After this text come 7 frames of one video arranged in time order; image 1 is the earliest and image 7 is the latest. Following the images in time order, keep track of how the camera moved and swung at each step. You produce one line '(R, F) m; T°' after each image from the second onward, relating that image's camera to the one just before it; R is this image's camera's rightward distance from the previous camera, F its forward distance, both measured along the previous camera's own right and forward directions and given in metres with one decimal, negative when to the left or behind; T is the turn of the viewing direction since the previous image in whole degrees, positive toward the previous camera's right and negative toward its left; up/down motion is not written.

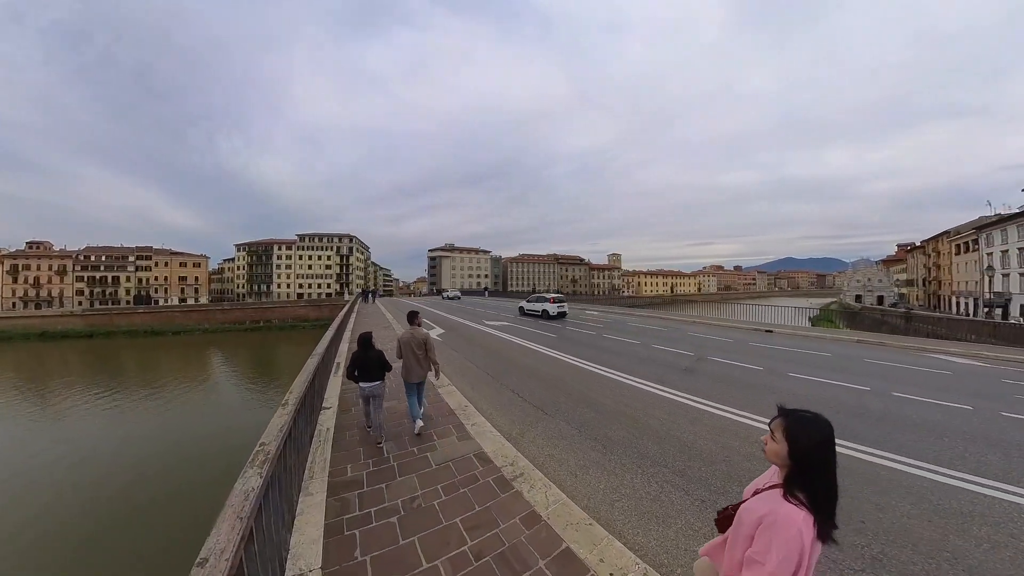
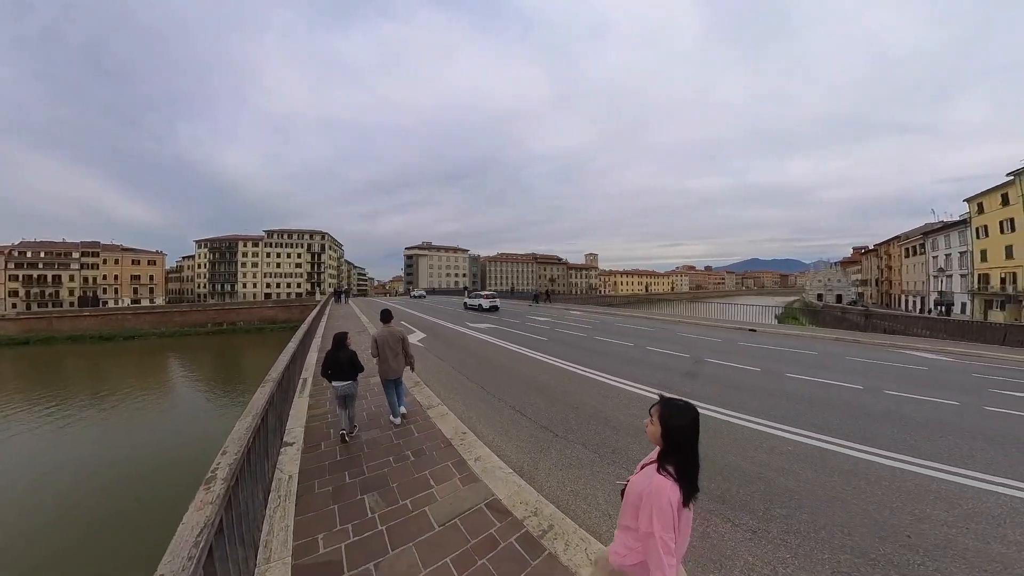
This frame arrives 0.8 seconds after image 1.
(-0.7, +0.1) m; +5°
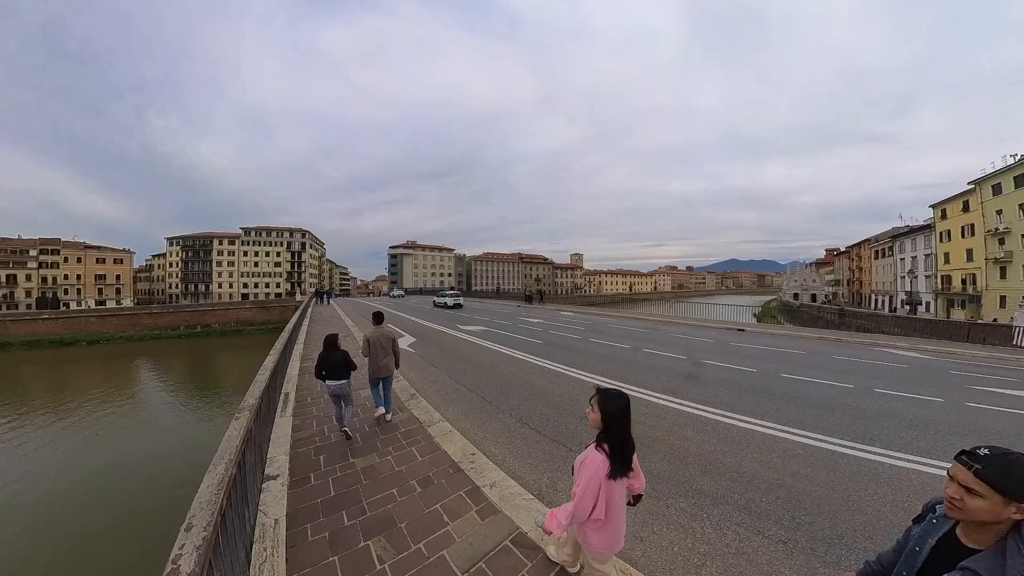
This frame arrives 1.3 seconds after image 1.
(-0.5, +0.1) m; +3°
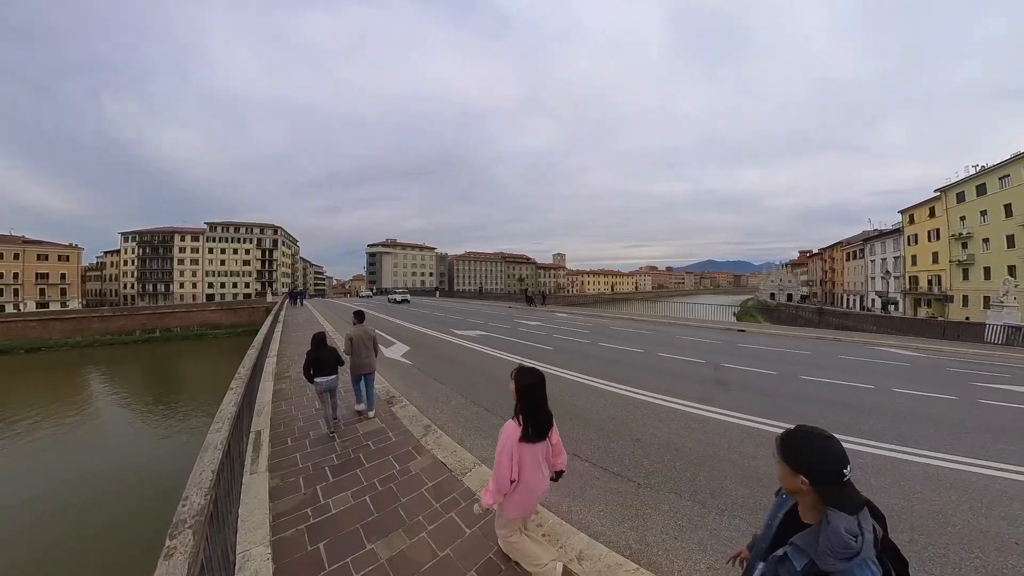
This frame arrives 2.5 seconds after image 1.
(-1.0, +0.4) m; +4°
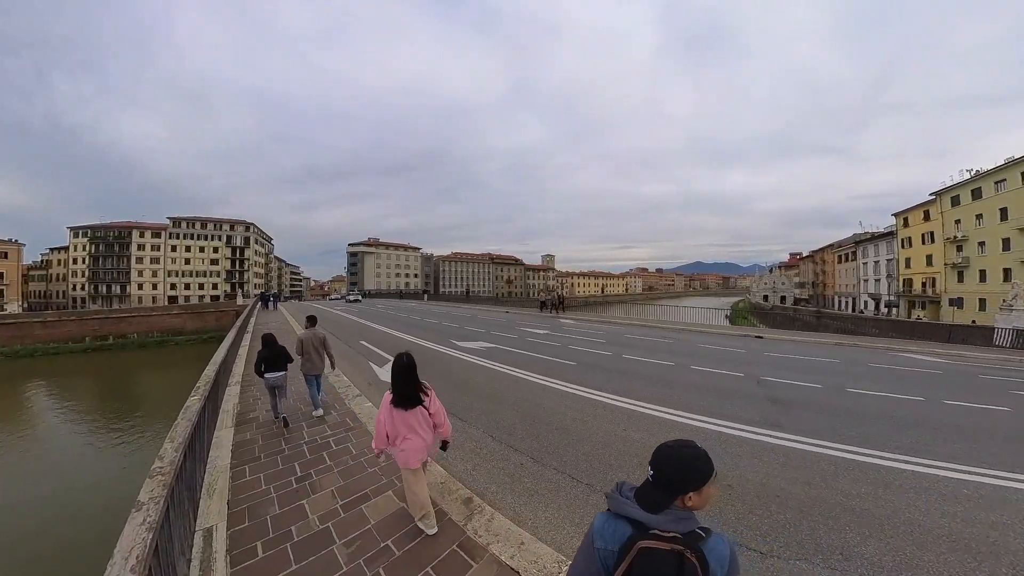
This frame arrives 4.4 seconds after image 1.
(-0.8, +0.9) m; +3°
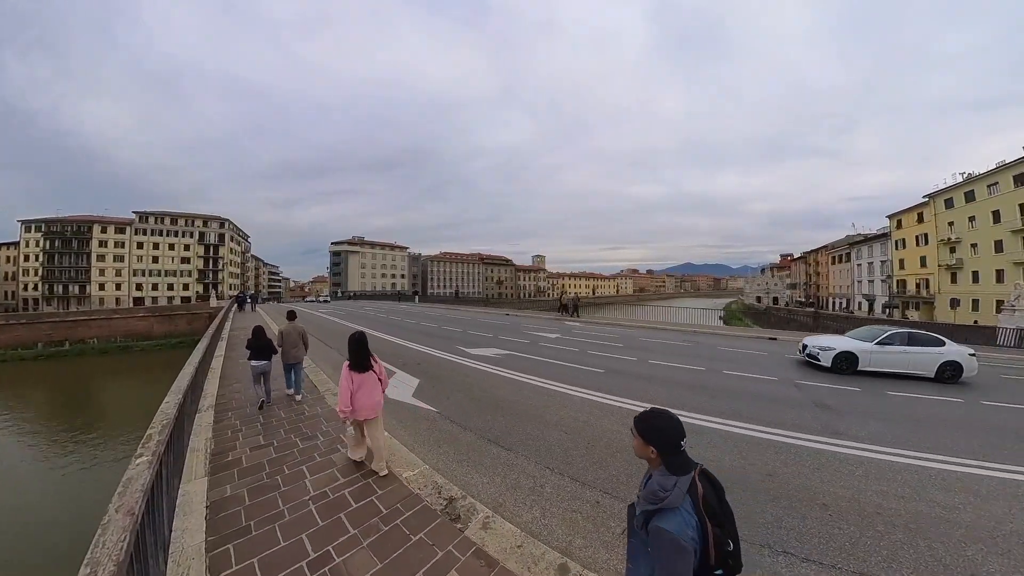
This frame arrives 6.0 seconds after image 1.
(-0.7, +0.7) m; +3°
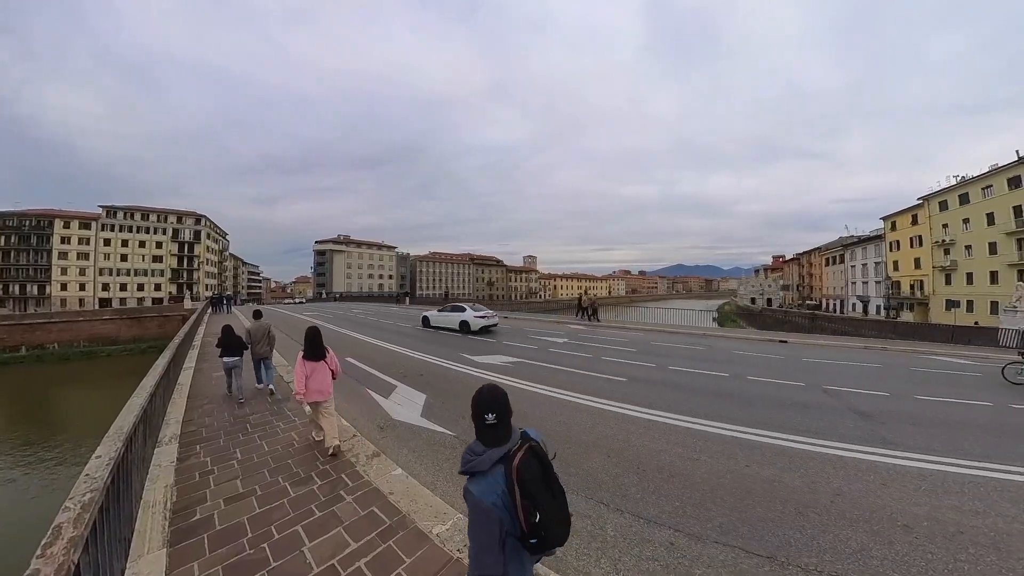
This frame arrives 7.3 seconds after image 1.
(-0.4, +0.6) m; +2°
